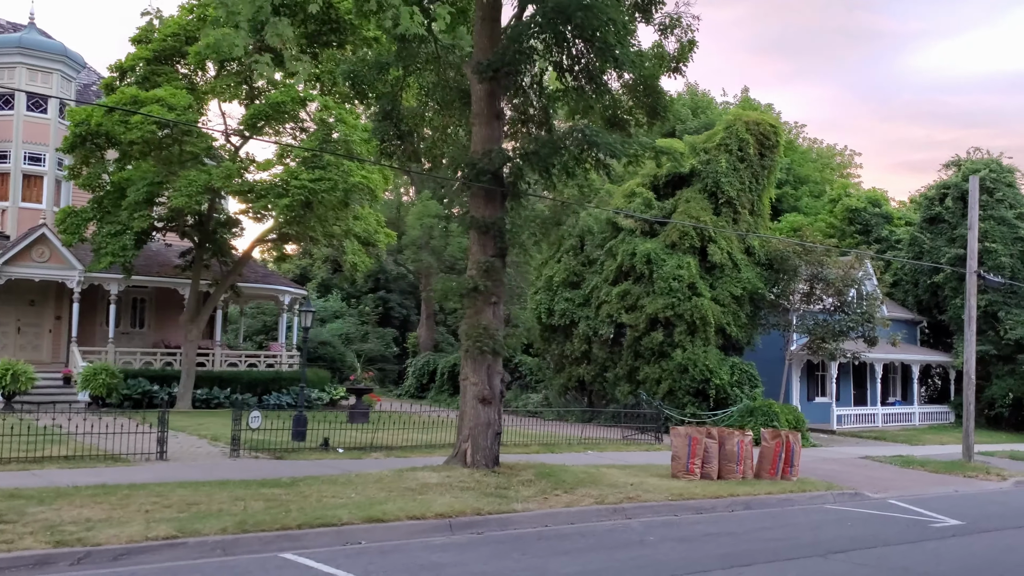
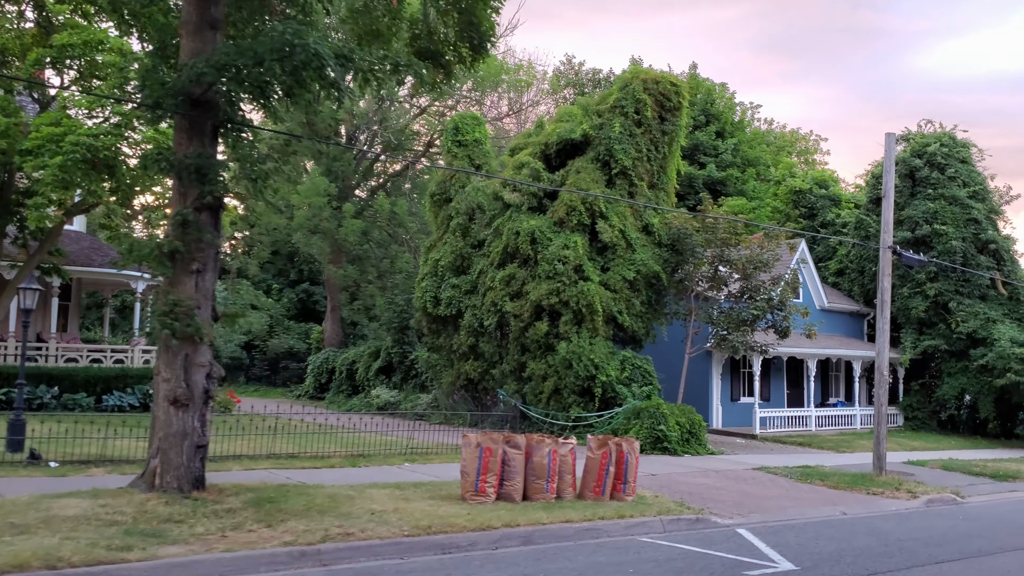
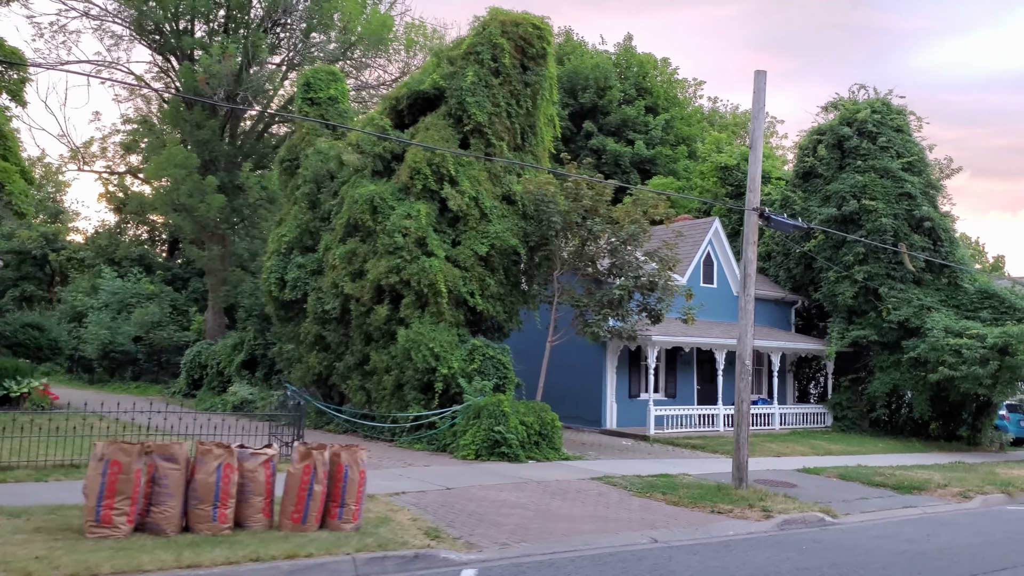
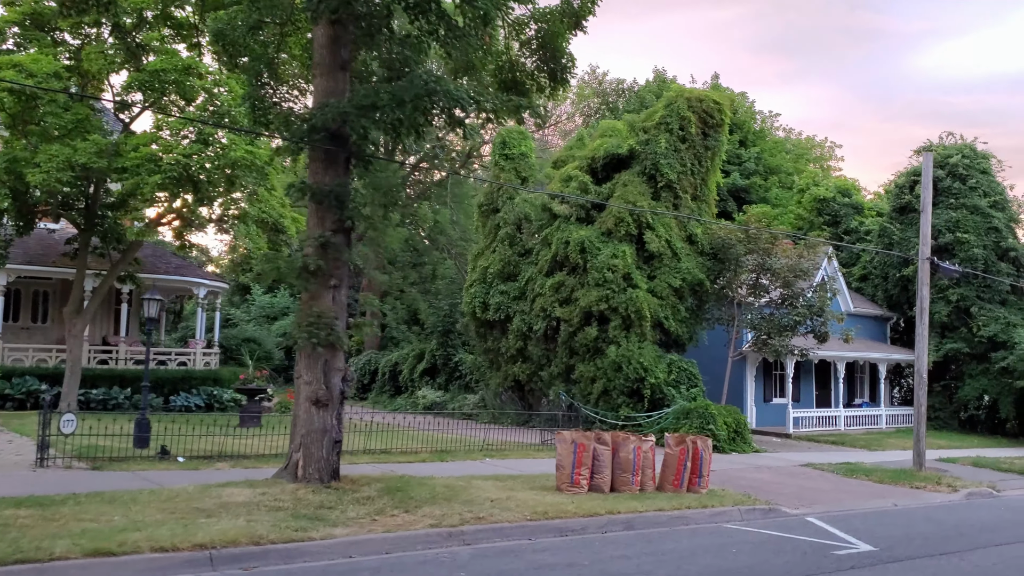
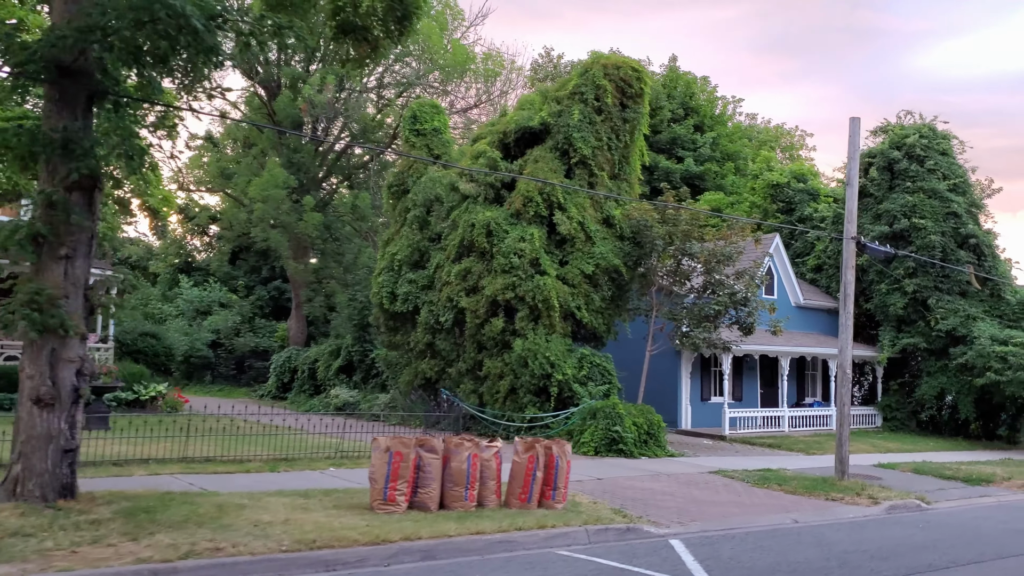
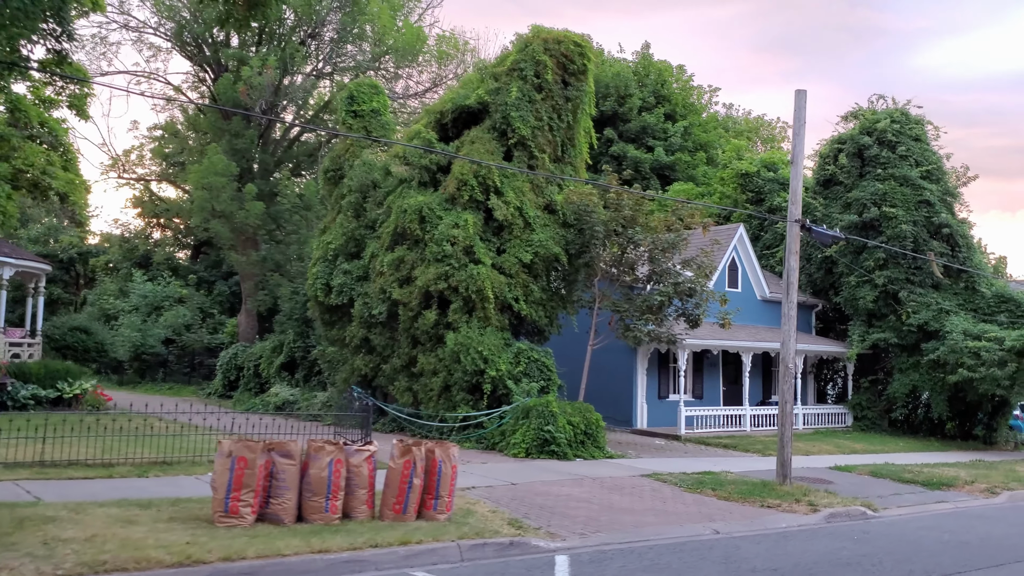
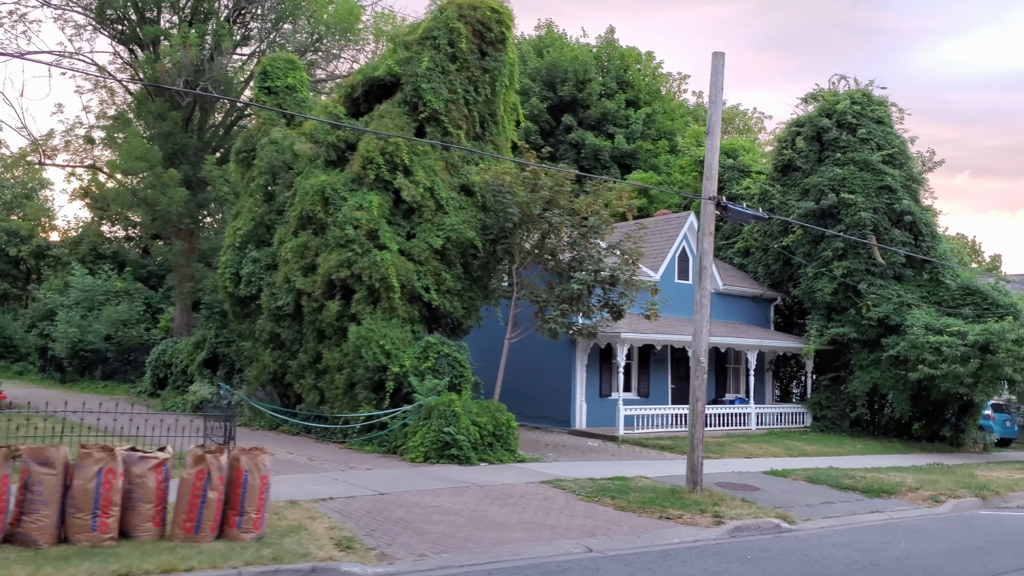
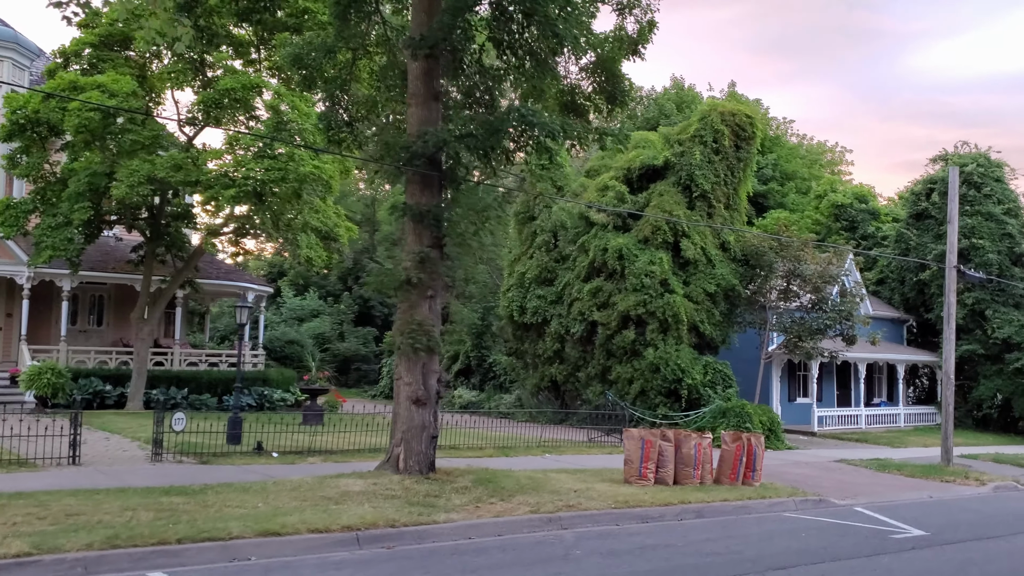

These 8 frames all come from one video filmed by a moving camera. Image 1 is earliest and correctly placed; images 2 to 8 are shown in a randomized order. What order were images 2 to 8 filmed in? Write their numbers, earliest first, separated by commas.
8, 4, 2, 5, 6, 3, 7
